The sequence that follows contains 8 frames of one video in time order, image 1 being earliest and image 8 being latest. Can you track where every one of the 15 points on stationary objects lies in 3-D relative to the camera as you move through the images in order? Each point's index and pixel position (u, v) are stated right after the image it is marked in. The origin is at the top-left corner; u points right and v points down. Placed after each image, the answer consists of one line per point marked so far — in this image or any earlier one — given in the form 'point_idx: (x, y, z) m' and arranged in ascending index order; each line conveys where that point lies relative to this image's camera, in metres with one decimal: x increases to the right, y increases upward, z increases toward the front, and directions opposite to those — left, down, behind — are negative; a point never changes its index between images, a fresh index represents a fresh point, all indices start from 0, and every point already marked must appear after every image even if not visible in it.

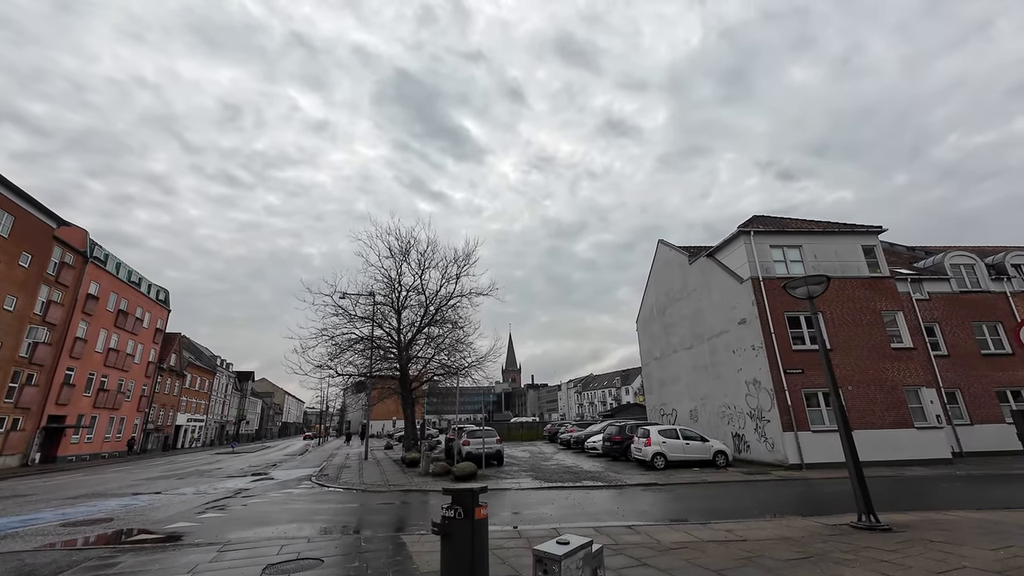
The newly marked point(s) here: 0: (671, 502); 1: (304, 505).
0: (+4.4, -5.9, +11.8) m
1: (-5.8, -6.0, +11.7) m
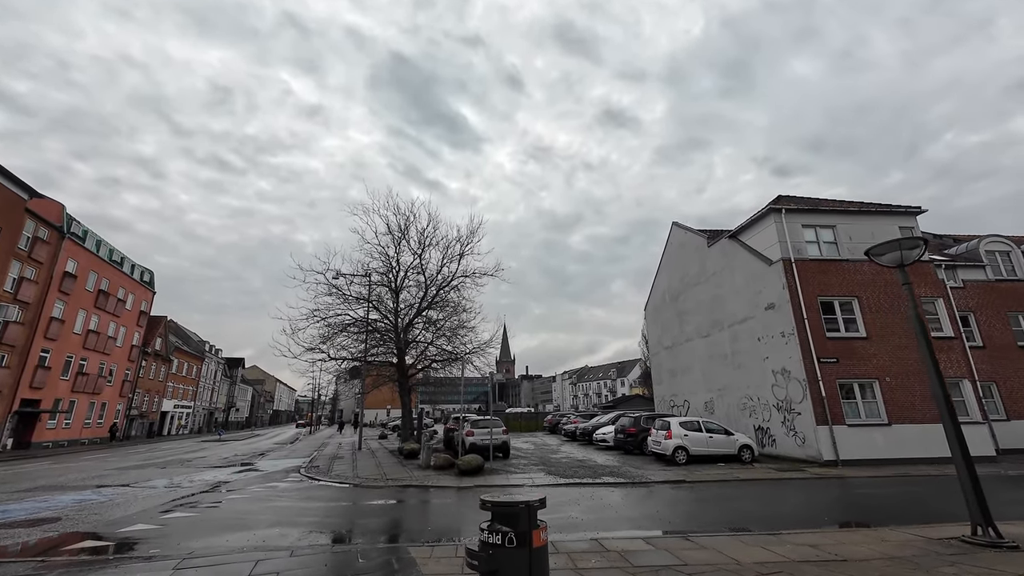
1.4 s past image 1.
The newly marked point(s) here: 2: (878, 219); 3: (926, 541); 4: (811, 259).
0: (+4.8, -5.3, +10.4) m
1: (-5.4, -5.2, +10.1) m
2: (+15.4, +2.9, +17.9) m
3: (+6.0, -3.7, +6.1) m
4: (+12.1, +1.2, +17.1) m
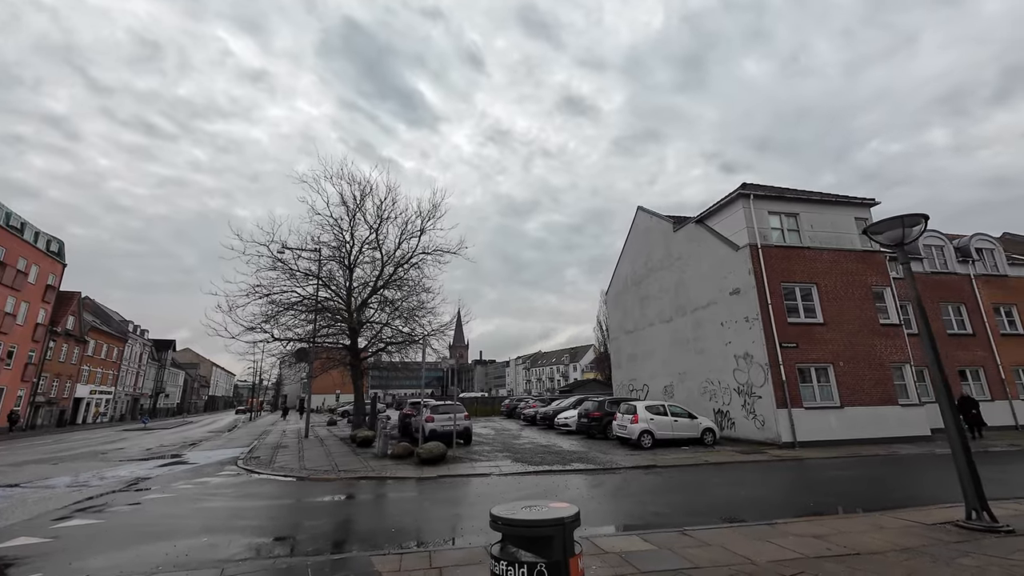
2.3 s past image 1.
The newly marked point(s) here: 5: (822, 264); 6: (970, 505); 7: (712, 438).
0: (+4.1, -4.8, +10.1) m
1: (-6.0, -4.4, +8.7) m
2: (+14.0, +3.4, +18.4) m
3: (+5.7, -3.4, +5.9) m
4: (+10.8, +1.7, +17.3) m
5: (+12.8, +1.0, +17.6) m
6: (+6.5, -3.1, +6.0) m
7: (+7.7, -5.7, +16.4) m
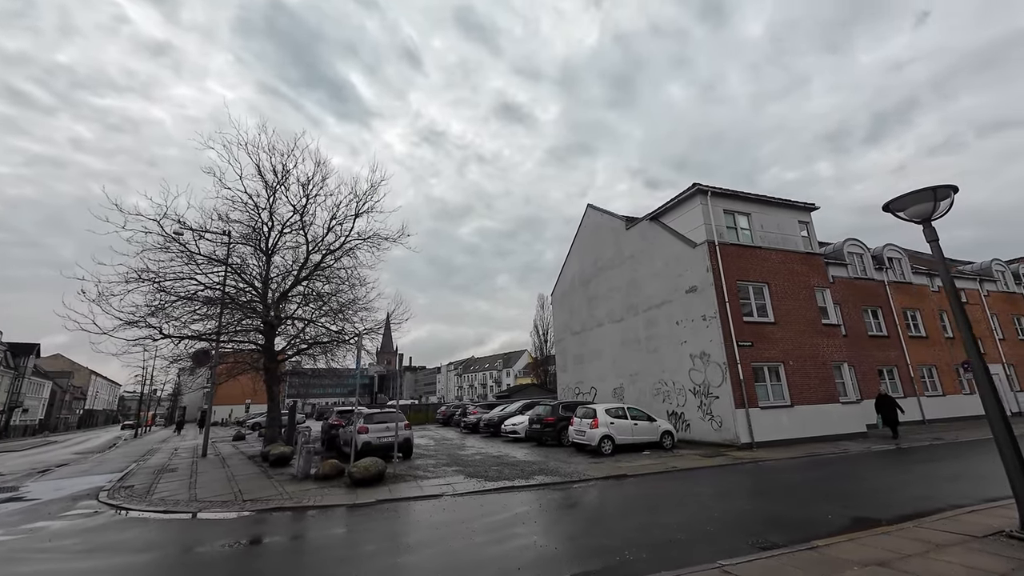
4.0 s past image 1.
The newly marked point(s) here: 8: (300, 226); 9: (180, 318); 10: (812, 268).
0: (+3.3, -4.5, +8.9) m
1: (-6.4, -3.9, +5.9) m
2: (+11.9, +3.4, +18.8) m
3: (+5.6, -3.1, +5.1) m
4: (+8.9, +1.8, +17.2) m
5: (+10.8, +1.0, +17.7) m
6: (+6.4, -2.8, +5.3) m
7: (+5.8, -5.6, +15.7) m
8: (-9.0, +2.7, +18.2) m
9: (-13.2, -1.2, +16.9) m
10: (+13.0, +0.9, +18.5) m
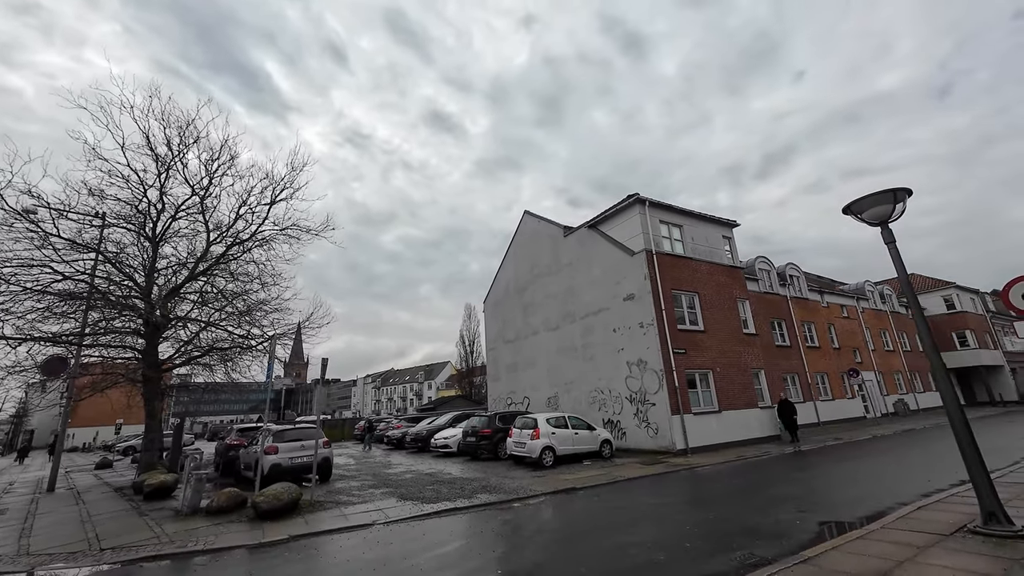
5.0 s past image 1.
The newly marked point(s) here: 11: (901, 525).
0: (+2.3, -4.5, +8.3) m
1: (-6.8, -3.5, +3.7) m
2: (+9.2, +2.9, +19.8) m
3: (+5.3, -3.0, +5.0) m
4: (+6.4, +1.4, +17.7) m
5: (+8.2, +0.6, +18.5) m
6: (+6.0, -2.8, +5.4) m
7: (+3.5, -5.8, +15.4) m
8: (-11.3, +2.8, +15.5) m
9: (-15.3, -0.8, +13.4) m
10: (+10.3, +0.3, +19.7) m
11: (+5.4, -3.3, +5.9) m
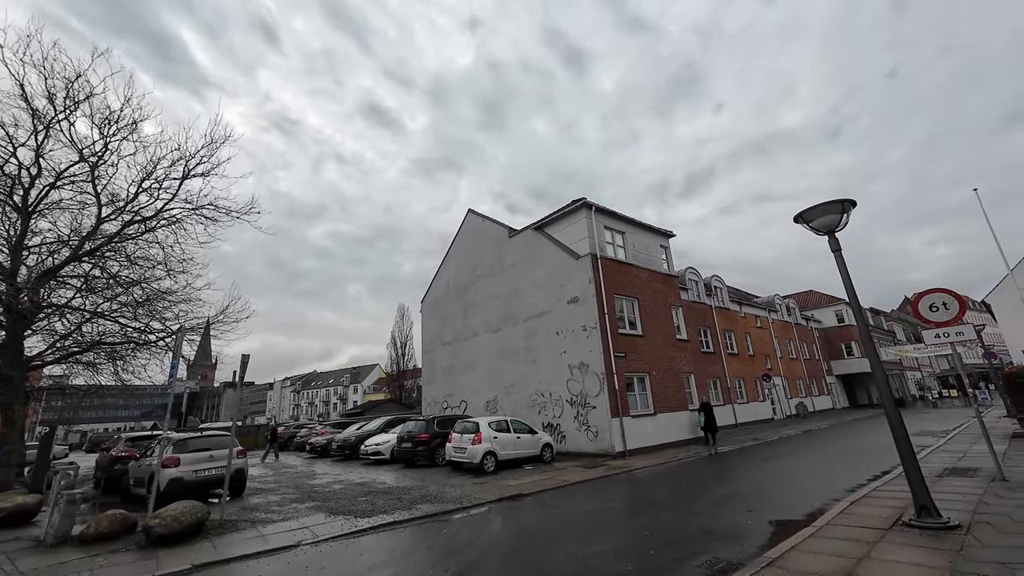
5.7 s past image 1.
0: (+1.3, -4.4, +8.0) m
1: (-6.9, -3.1, +2.1) m
2: (+6.6, +2.5, +20.5) m
3: (+4.8, -3.1, +5.2) m
4: (+4.1, +1.2, +18.0) m
5: (+5.7, +0.3, +19.1) m
6: (+5.4, -2.9, +5.7) m
7: (+1.3, -5.9, +15.2) m
8: (-13.0, +3.3, +13.1) m
9: (-16.7, -0.1, +10.4) m
10: (+7.6, 0.0, +20.6) m
11: (+4.8, -3.4, +6.2) m
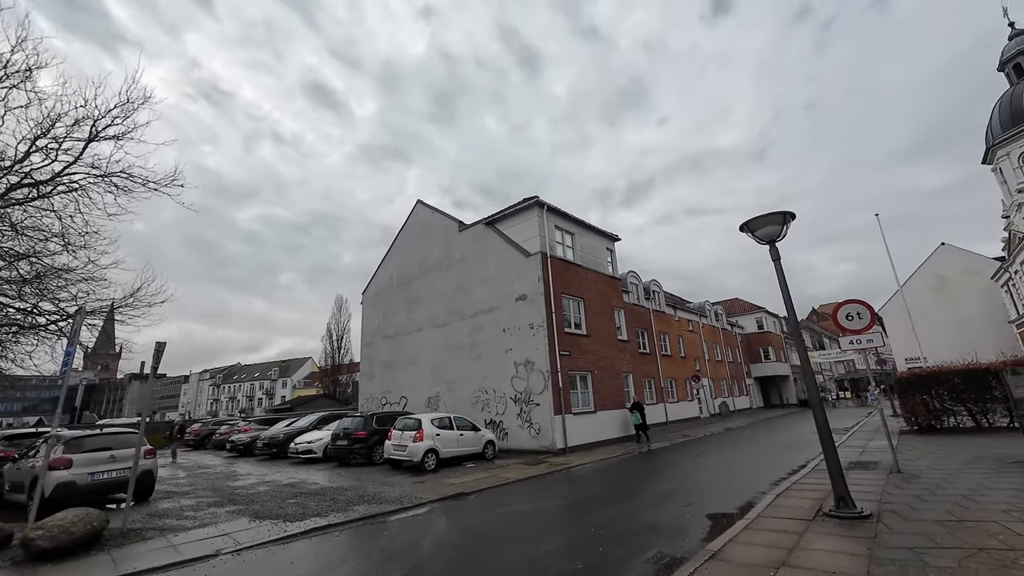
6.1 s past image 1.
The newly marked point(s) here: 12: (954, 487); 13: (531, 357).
0: (+0.2, -4.3, +8.0) m
1: (-7.0, -2.7, +1.0) m
2: (+4.2, +2.5, +21.0) m
3: (+4.1, -3.2, +5.7) m
4: (+2.0, +1.3, +18.2) m
5: (+3.4, +0.3, +19.5) m
6: (+4.7, -3.0, +6.2) m
7: (-0.7, -5.8, +15.1) m
8: (-14.2, +4.1, +11.1) m
9: (-17.7, +0.8, +7.9) m
10: (+5.0, -0.1, +21.2) m
11: (+4.0, -3.5, +6.6) m
12: (+7.5, -3.4, +7.3) m
13: (+0.7, -2.7, +16.7) m
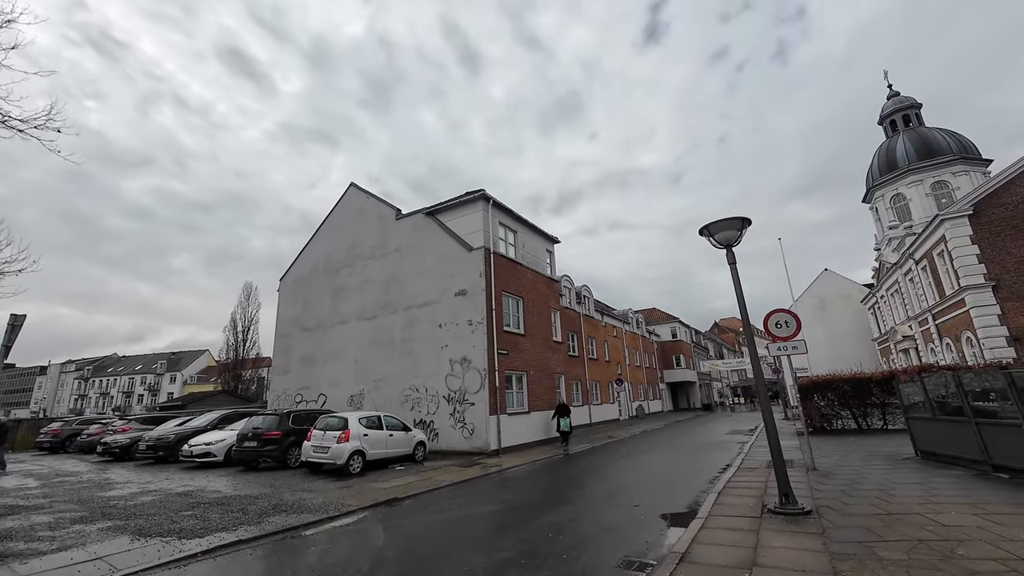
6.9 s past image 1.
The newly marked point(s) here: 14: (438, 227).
0: (-0.7, -4.1, +7.4) m
1: (-6.6, -2.0, -0.7) m
2: (+1.3, +2.5, +21.0) m
3: (+3.6, -3.2, +5.8) m
4: (-0.4, +1.4, +17.8) m
5: (+0.7, +0.3, +19.3) m
6: (+4.0, -3.1, +6.4) m
7: (-3.0, -5.5, +14.2) m
8: (-15.0, +5.2, +8.0) m
9: (-18.1, +2.0, +4.3) m
10: (+1.9, -0.2, +21.3) m
11: (+3.2, -3.5, +6.6) m
12: (+6.6, -3.6, +7.9) m
13: (-1.7, -2.5, +16.0) m
14: (-3.1, +2.6, +17.9) m
